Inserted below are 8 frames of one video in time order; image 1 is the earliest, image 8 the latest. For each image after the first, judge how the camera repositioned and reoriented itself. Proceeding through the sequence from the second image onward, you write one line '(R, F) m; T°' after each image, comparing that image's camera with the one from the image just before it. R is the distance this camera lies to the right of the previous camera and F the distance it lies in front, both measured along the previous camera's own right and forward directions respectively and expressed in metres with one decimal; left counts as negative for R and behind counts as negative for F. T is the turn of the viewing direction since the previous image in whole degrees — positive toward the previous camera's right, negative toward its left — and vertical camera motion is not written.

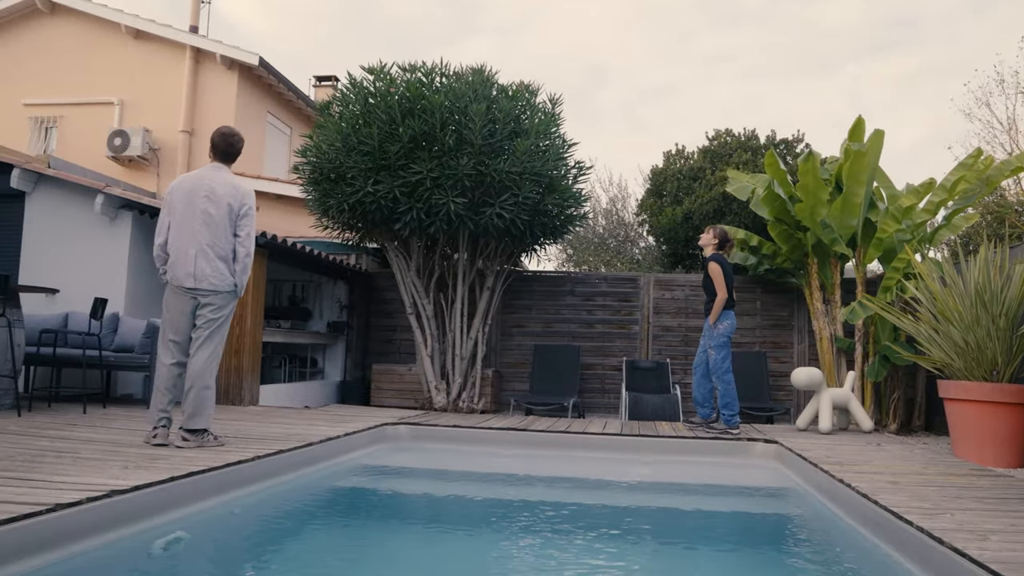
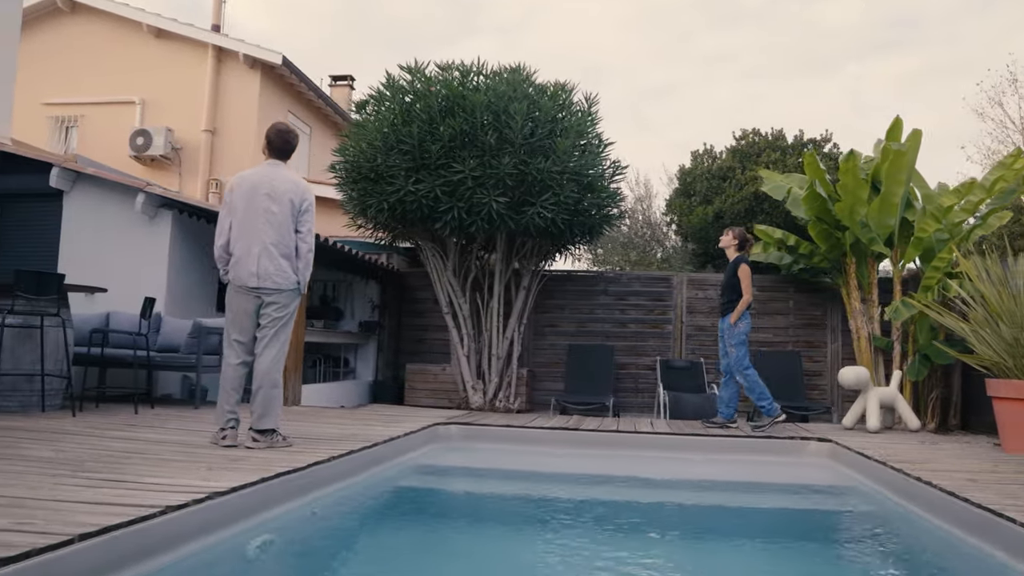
(-0.4, 0.0) m; 0°
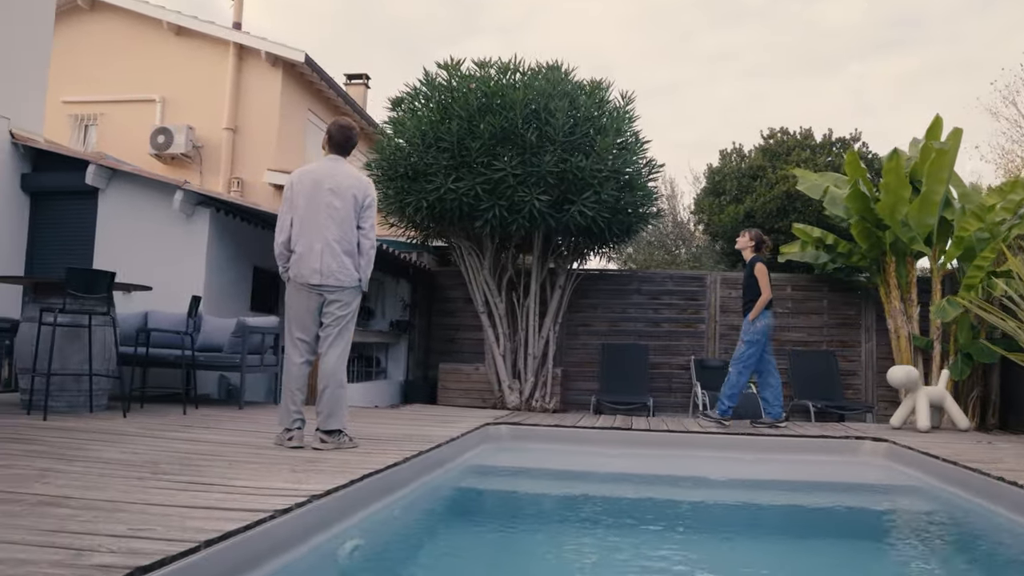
(-0.4, +0.1) m; 0°
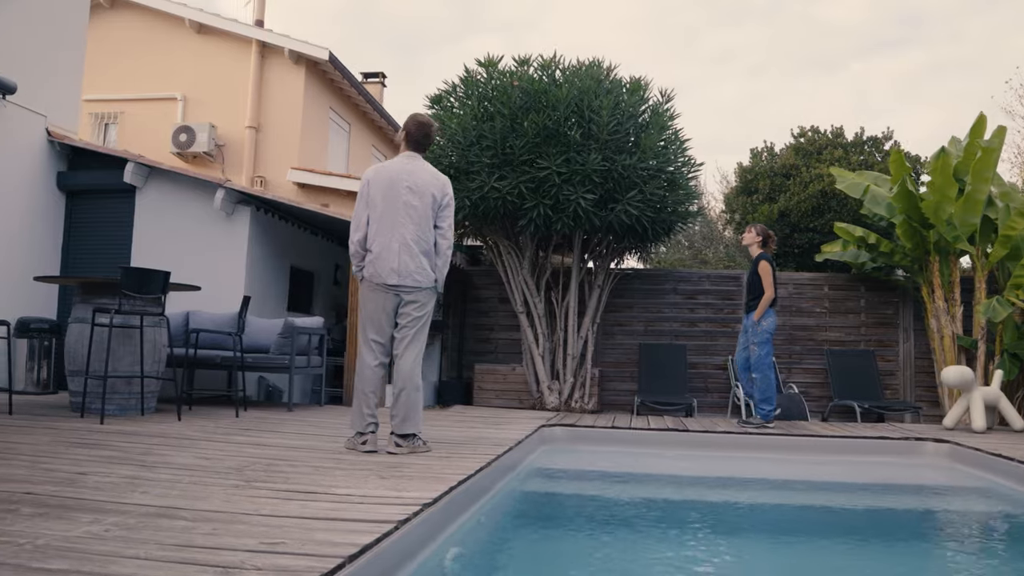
(-0.4, +0.1) m; 0°
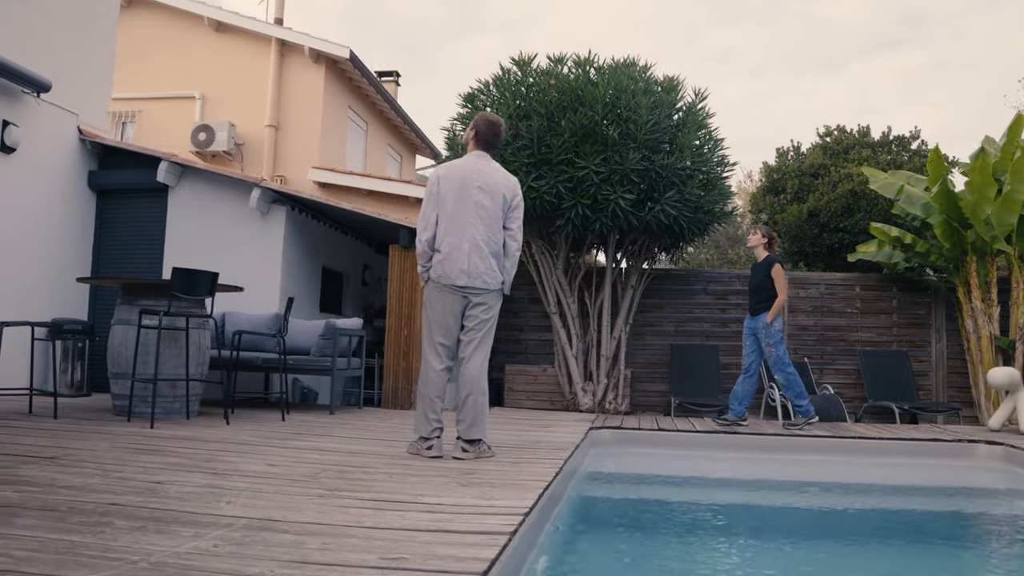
(-0.4, +0.1) m; 0°
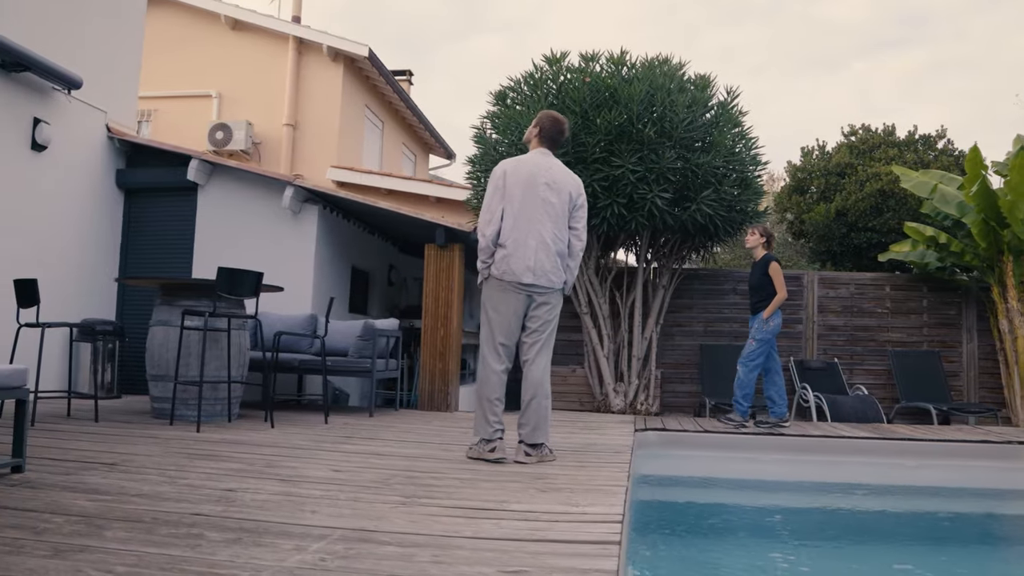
(-0.3, +0.1) m; 0°
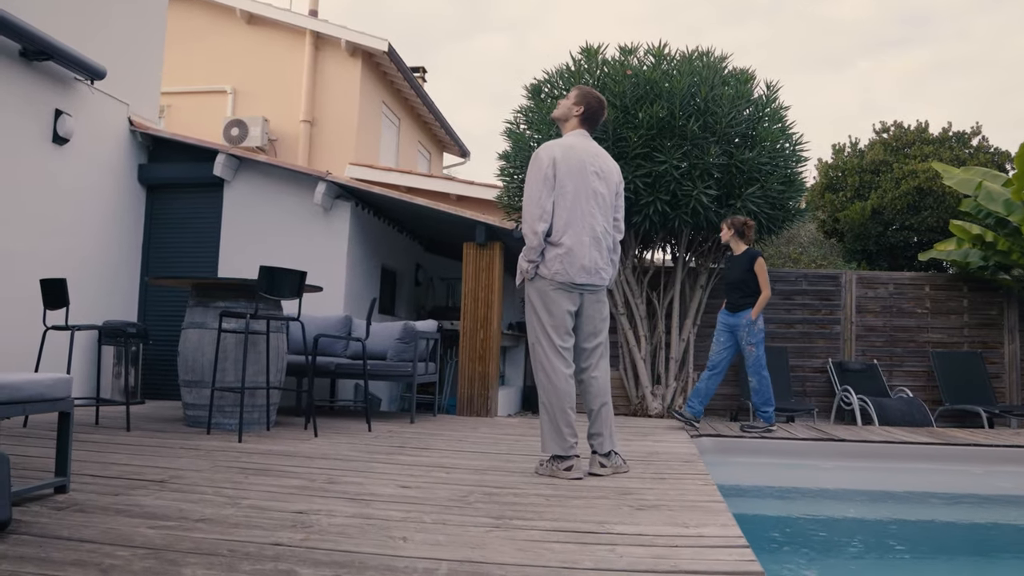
(-0.4, +0.3) m; 0°
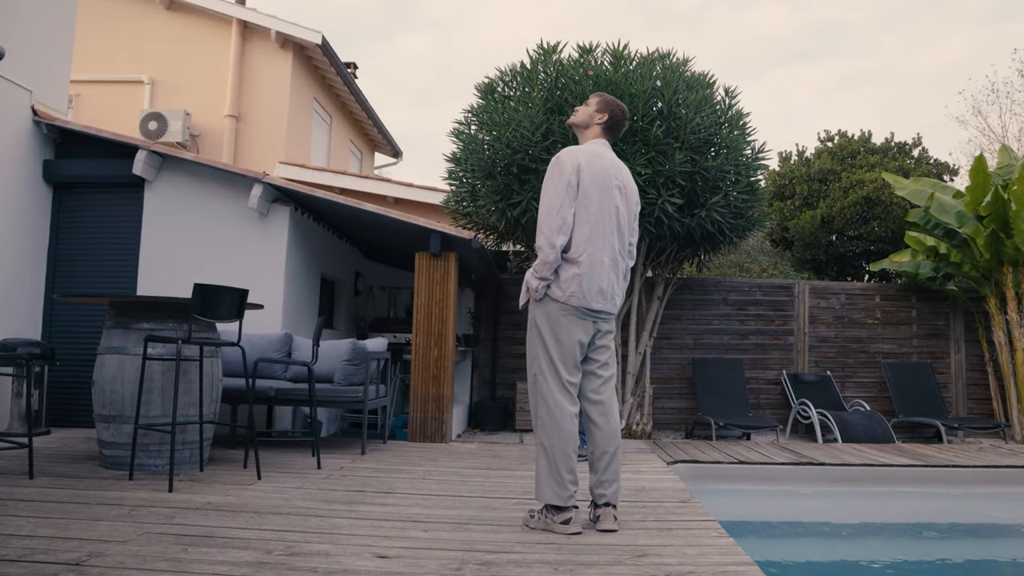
(-0.3, +0.5) m; +6°
